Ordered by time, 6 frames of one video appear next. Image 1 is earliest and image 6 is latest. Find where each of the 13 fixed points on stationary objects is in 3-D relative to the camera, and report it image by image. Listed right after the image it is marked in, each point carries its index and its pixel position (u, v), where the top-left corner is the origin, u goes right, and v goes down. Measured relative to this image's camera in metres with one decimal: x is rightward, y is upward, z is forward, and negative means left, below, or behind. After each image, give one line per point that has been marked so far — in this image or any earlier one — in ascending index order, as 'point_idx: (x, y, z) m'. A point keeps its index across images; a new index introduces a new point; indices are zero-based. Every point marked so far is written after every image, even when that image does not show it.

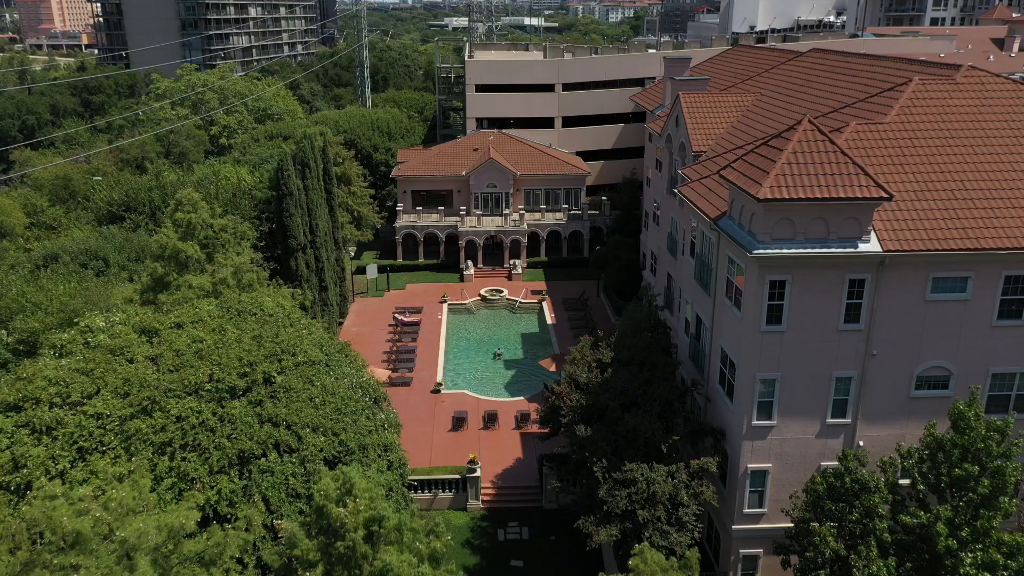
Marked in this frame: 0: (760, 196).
0: (+7.1, +2.6, +19.9) m
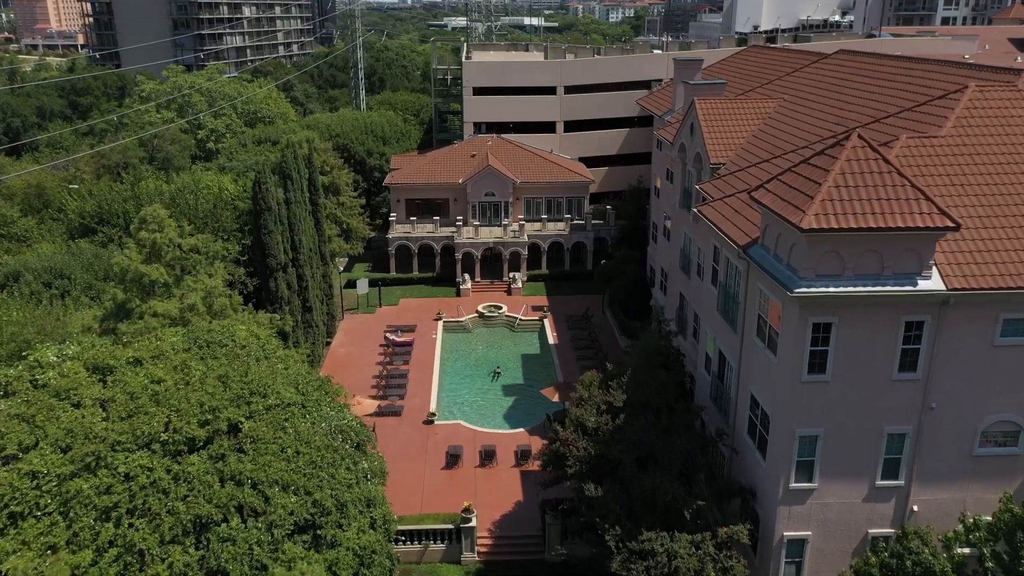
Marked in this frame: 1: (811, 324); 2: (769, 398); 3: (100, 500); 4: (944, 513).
0: (+7.0, +1.5, +16.9) m
1: (+7.6, -0.9, +17.8) m
2: (+7.3, -3.1, +19.7) m
3: (-11.6, -5.9, +19.6) m
4: (+12.0, -6.3, +19.5) m
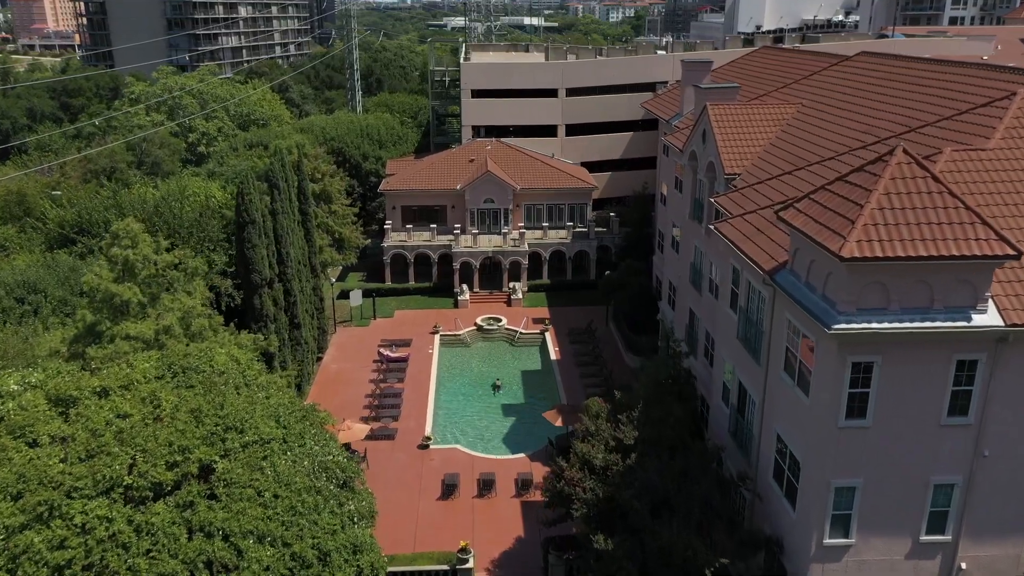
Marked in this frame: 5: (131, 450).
0: (+7.0, +0.7, +14.8) m
1: (+7.6, -1.7, +15.8) m
2: (+7.3, -3.9, +17.7) m
3: (-11.6, -6.7, +17.5) m
4: (+12.1, -7.0, +17.4) m
5: (-10.9, -4.6, +20.0) m
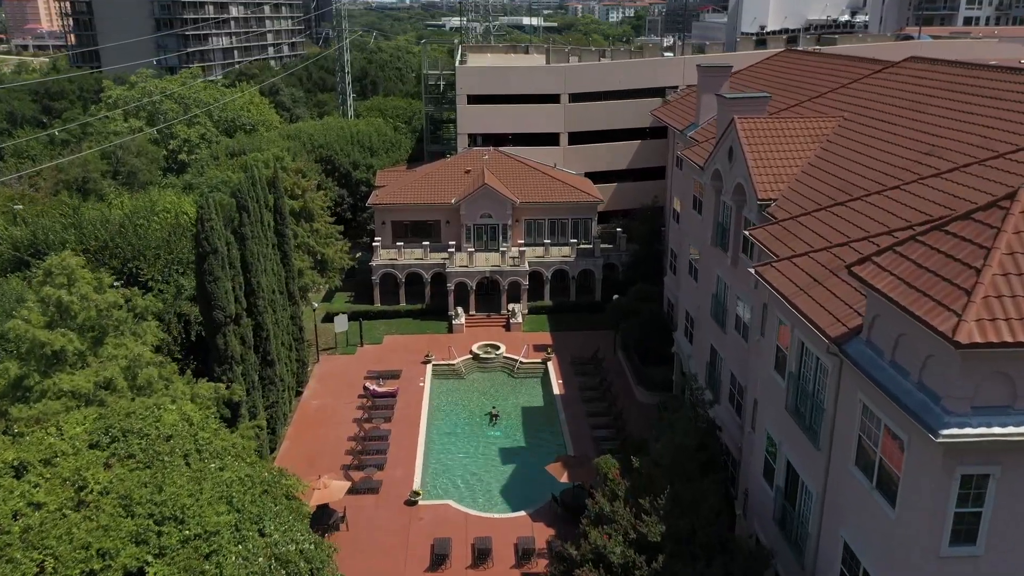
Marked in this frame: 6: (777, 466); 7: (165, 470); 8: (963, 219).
0: (+7.0, -0.8, +10.9) m
1: (+7.6, -3.2, +11.9) m
2: (+7.3, -5.4, +13.8) m
3: (-11.6, -8.3, +13.6) m
4: (+12.0, -8.5, +13.5) m
5: (-10.9, -6.2, +16.1) m
6: (+7.0, -4.7, +18.5) m
7: (-9.7, -5.1, +19.5) m
8: (+8.5, +1.3, +13.1) m
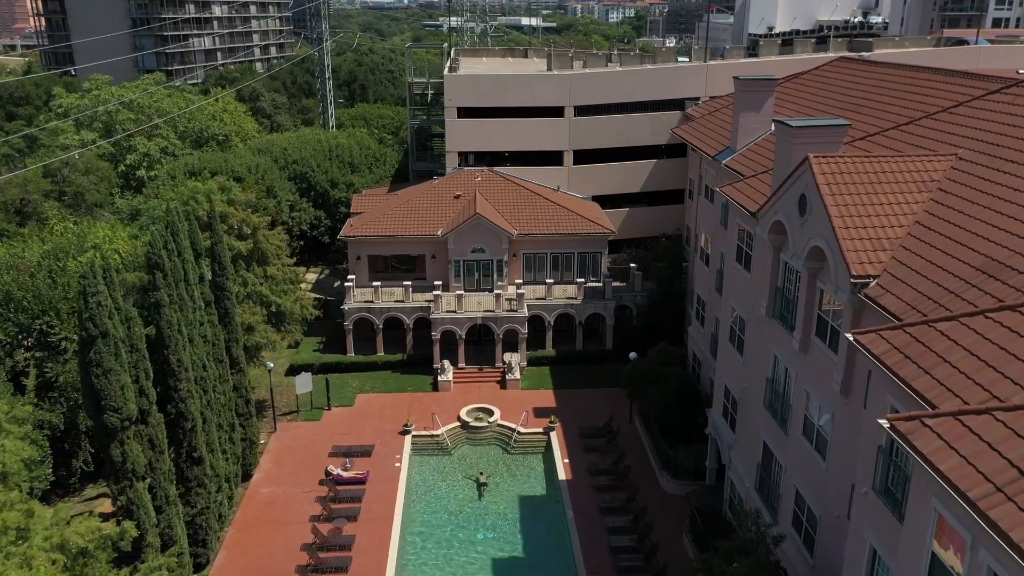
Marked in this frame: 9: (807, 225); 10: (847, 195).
0: (+6.9, -3.5, +4.0) m
1: (+7.5, -6.0, +4.9) m
2: (+7.1, -8.2, +6.8) m
3: (-11.7, -11.0, +6.6) m
4: (+11.9, -11.3, +6.6) m
5: (-11.1, -8.9, +9.0) m
6: (+6.9, -7.5, +11.5) m
7: (-9.9, -7.8, +12.5) m
8: (+8.4, -1.4, +6.2) m
9: (+8.2, +1.8, +19.3) m
10: (+8.8, +2.5, +18.3) m
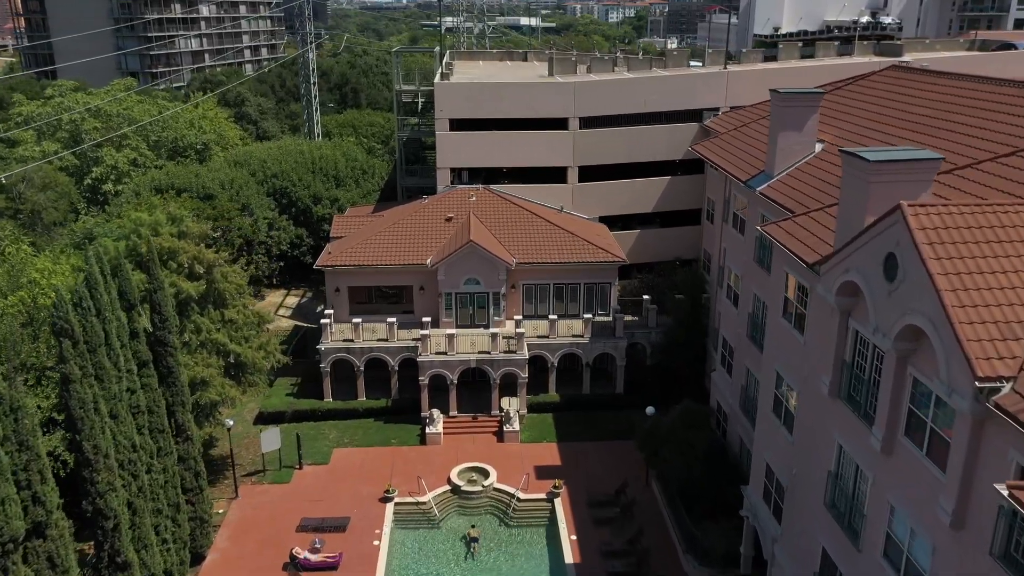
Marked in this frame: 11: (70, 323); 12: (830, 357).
0: (+6.8, -5.4, -0.7) m
1: (+7.4, -7.9, +0.2) m
2: (+7.1, -10.1, +2.1) m
3: (-11.8, -12.9, +1.9) m
4: (+11.9, -13.2, +1.9) m
5: (-11.1, -10.8, +4.3) m
6: (+6.8, -9.4, +6.8) m
7: (-9.9, -9.7, +7.8) m
8: (+8.3, -3.3, +1.5) m
9: (+8.2, -0.1, +14.6) m
10: (+8.8, +0.6, +13.6) m
11: (-11.8, -0.9, +18.7) m
12: (+8.4, -1.8, +18.2) m
